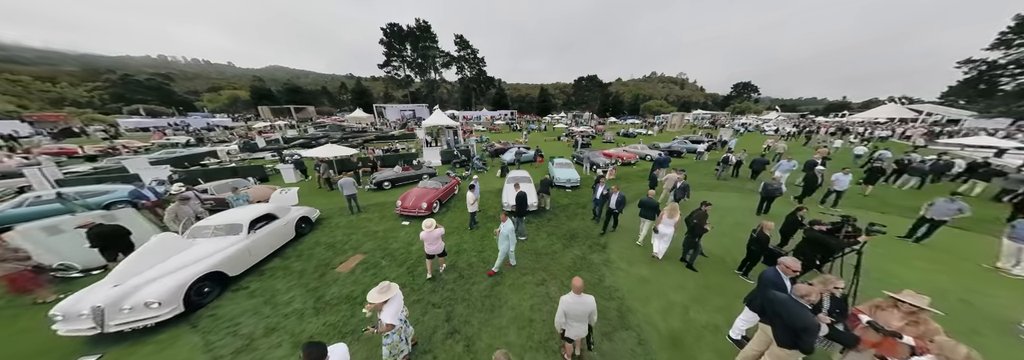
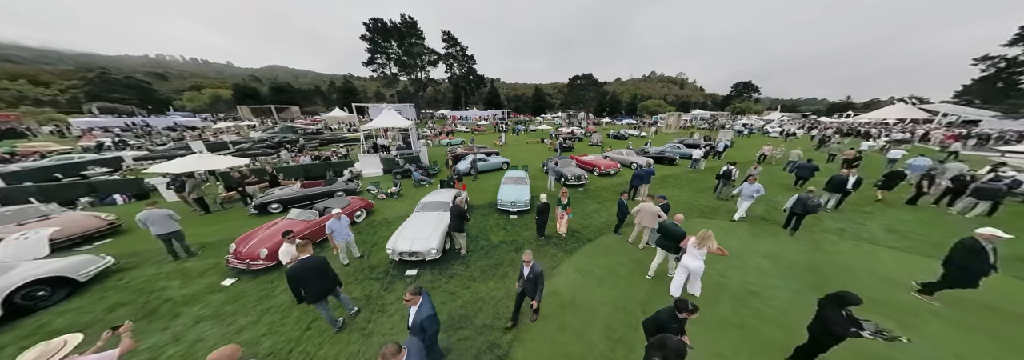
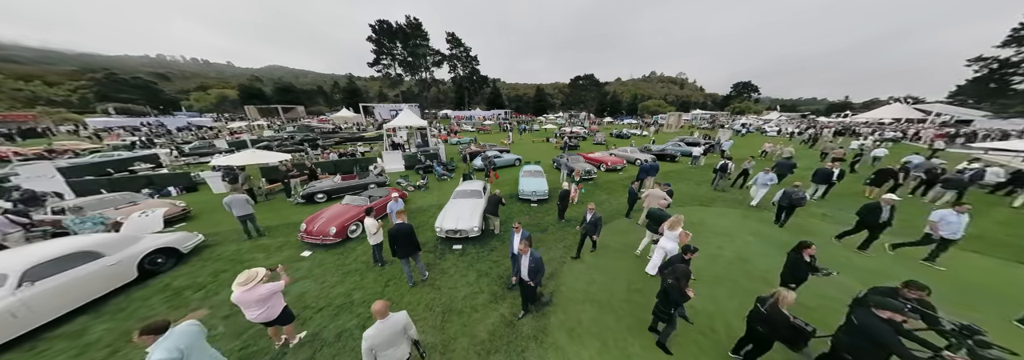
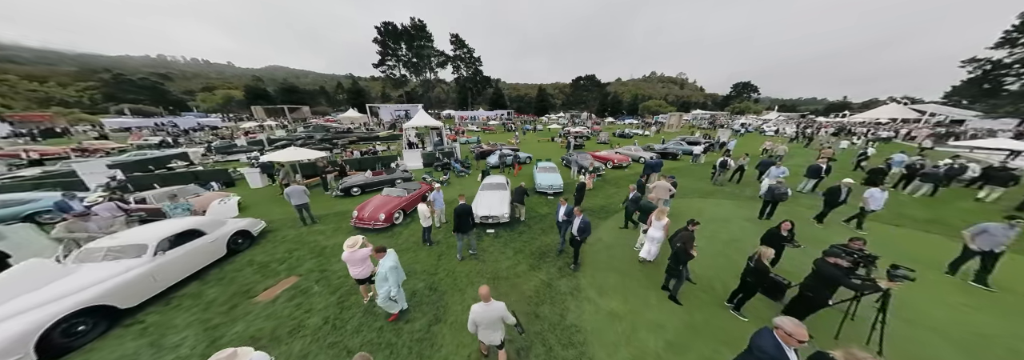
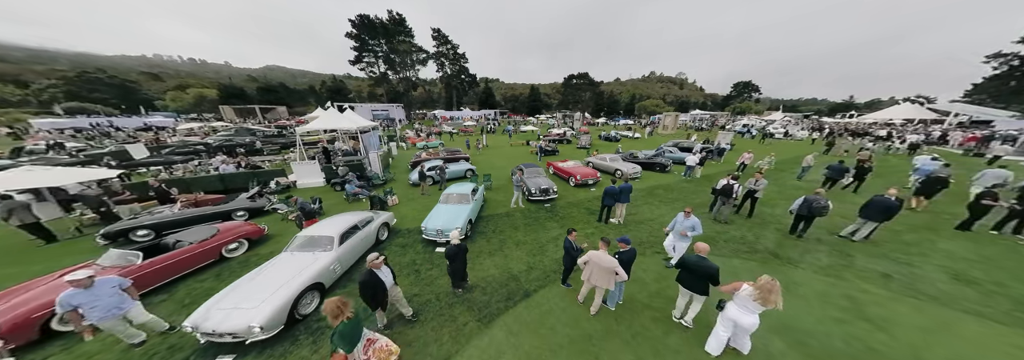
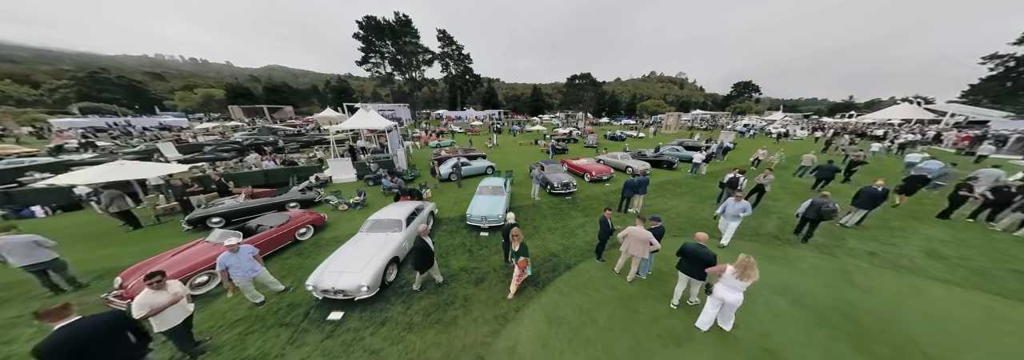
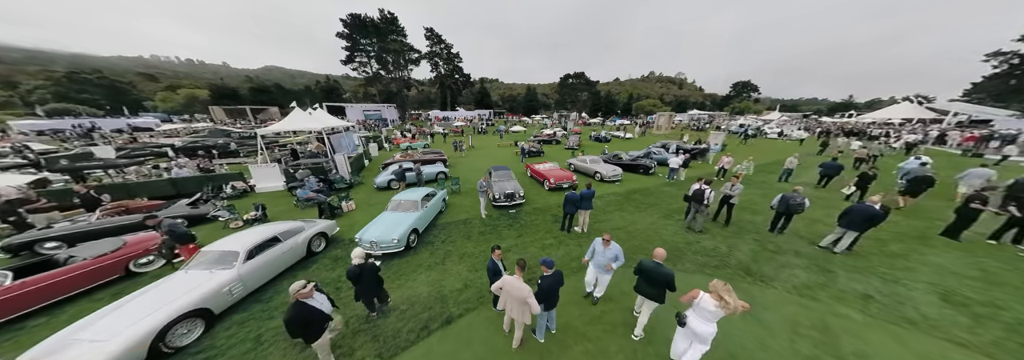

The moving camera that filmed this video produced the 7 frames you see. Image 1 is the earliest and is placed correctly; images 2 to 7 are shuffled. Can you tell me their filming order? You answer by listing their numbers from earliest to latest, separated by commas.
4, 3, 2, 6, 5, 7
